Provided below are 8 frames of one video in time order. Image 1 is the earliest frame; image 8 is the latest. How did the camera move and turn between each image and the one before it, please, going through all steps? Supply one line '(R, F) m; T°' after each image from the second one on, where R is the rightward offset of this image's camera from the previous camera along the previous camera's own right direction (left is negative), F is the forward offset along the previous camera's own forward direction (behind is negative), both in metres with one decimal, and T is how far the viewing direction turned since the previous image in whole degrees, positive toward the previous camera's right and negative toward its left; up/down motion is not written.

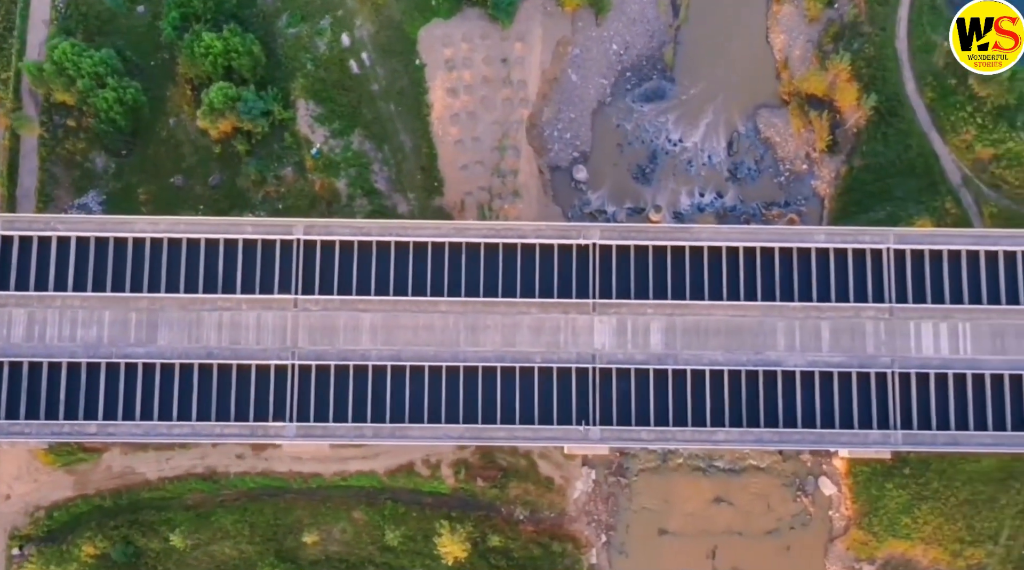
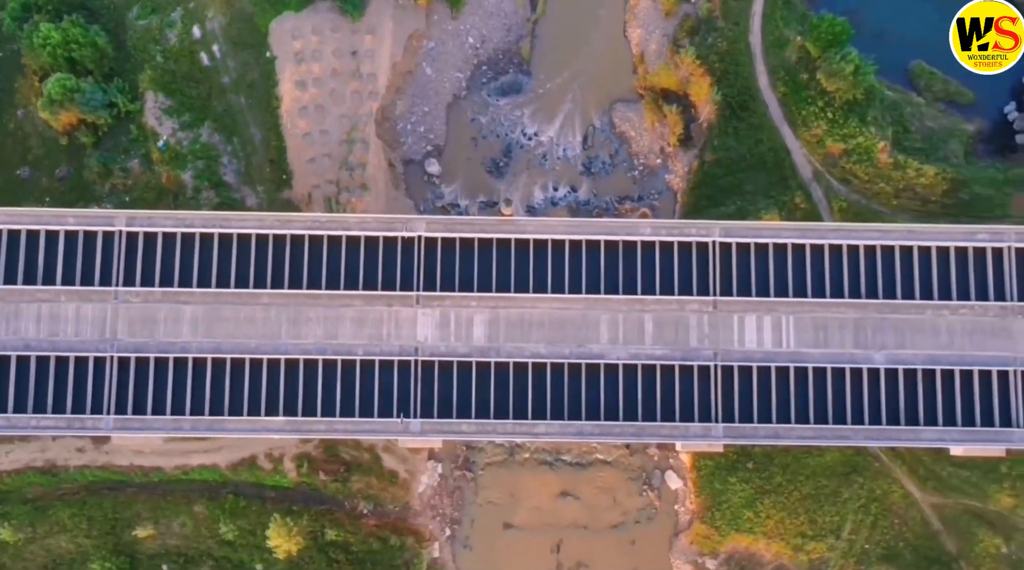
(+6.6, +0.1) m; +1°
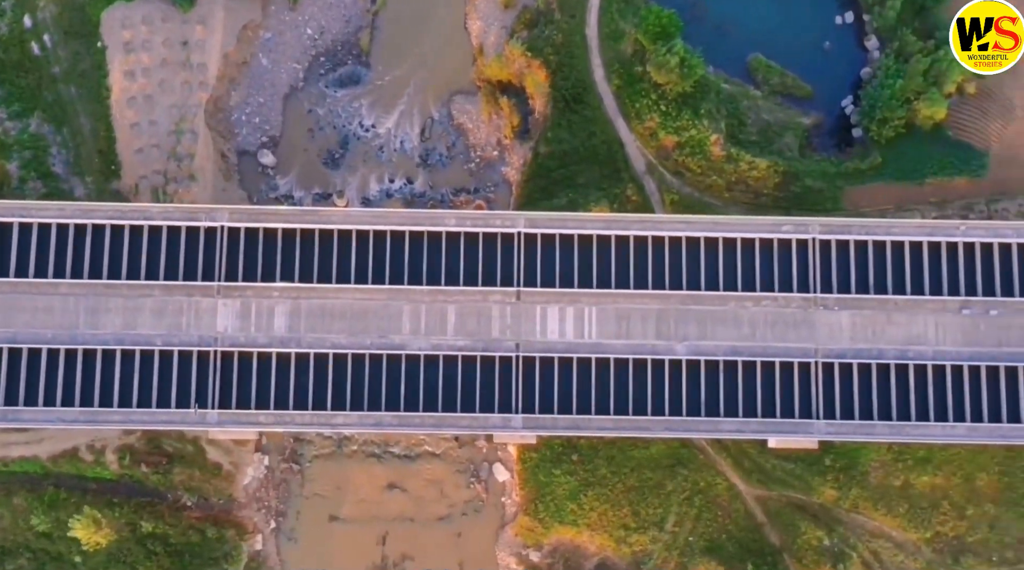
(+7.3, +0.1) m; +1°
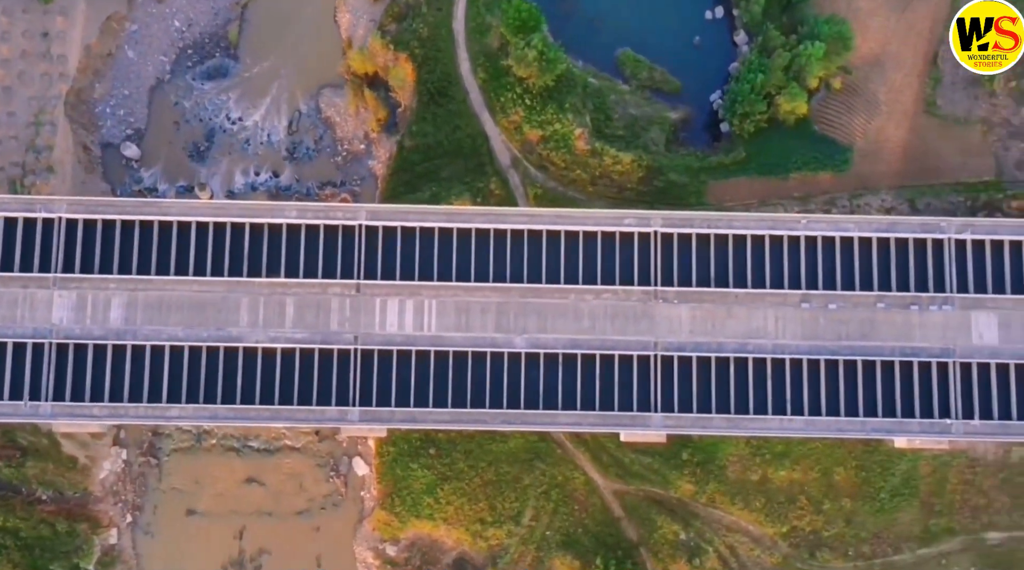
(+5.9, +0.1) m; +1°
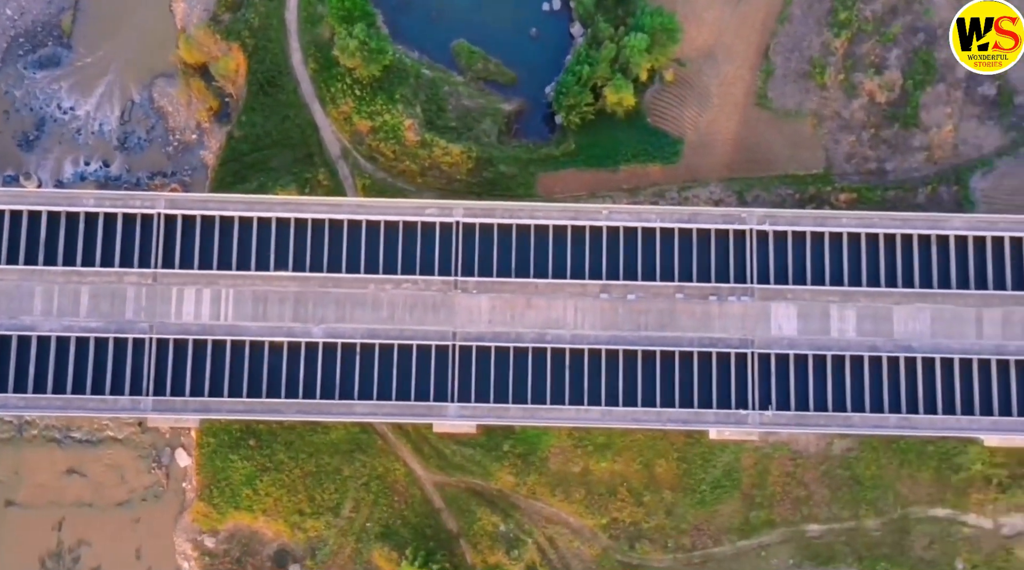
(+7.4, +0.1) m; +1°
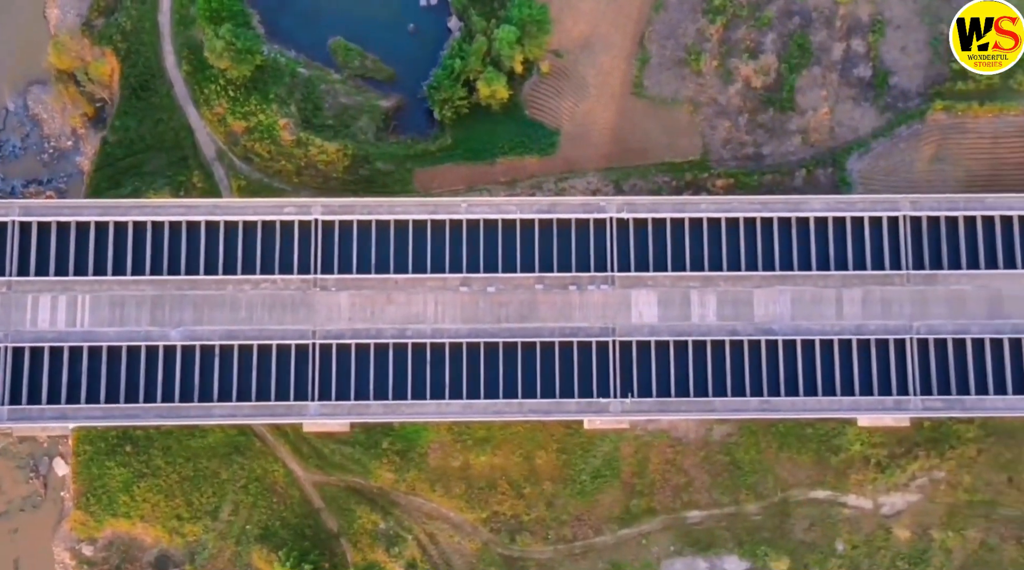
(+5.1, +0.1) m; +1°
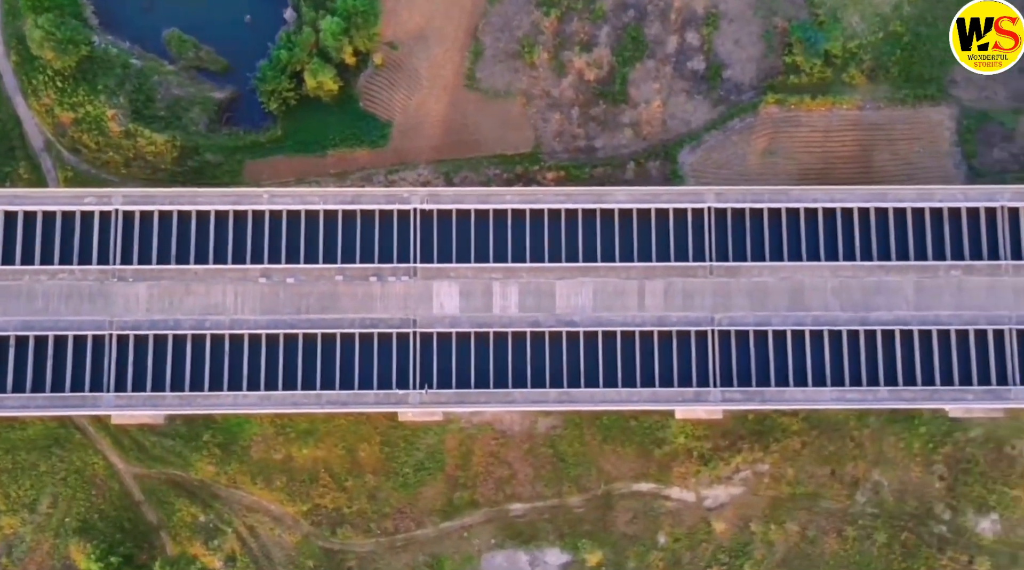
(+7.4, +0.1) m; +1°
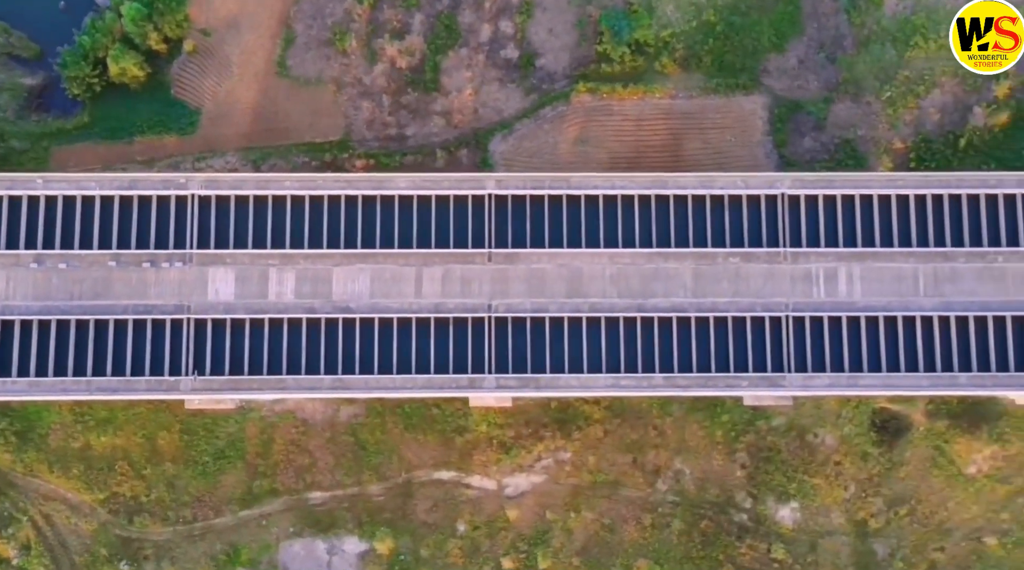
(+8.3, +0.1) m; +1°
